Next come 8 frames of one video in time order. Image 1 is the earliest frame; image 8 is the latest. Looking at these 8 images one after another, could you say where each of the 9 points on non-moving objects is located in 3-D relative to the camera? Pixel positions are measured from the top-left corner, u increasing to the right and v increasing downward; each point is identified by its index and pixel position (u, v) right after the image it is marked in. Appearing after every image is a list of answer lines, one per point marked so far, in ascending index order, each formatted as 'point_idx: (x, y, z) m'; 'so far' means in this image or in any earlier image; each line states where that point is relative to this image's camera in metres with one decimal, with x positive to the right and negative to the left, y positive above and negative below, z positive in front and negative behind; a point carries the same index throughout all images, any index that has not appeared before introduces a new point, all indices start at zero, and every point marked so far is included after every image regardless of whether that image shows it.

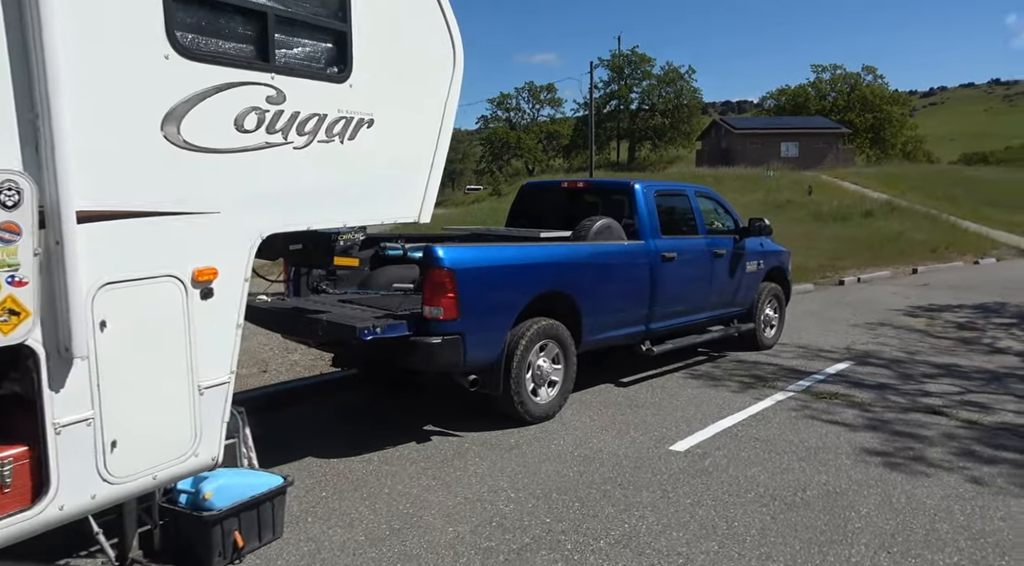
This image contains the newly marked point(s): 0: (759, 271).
0: (+2.7, +0.1, +8.0) m
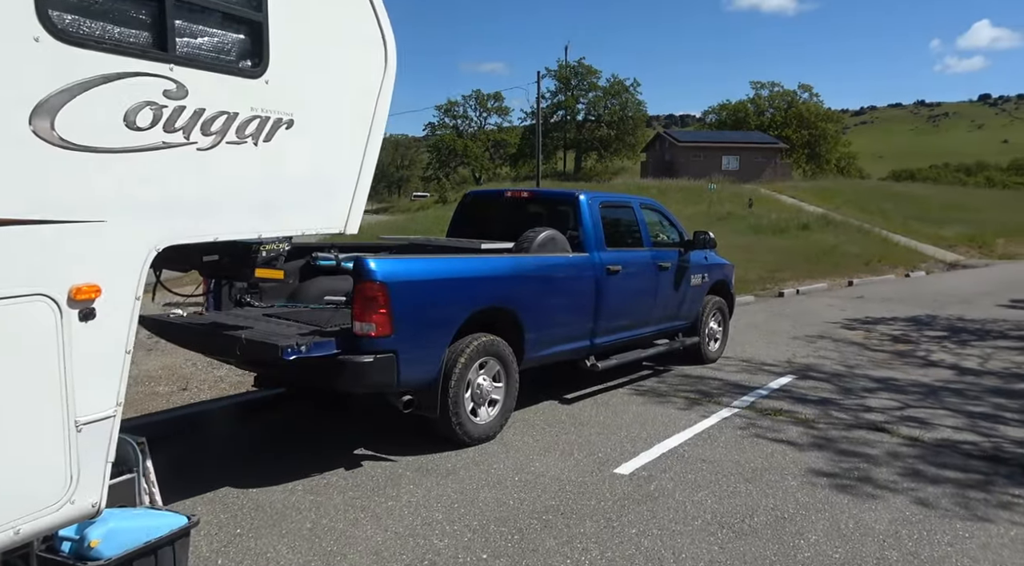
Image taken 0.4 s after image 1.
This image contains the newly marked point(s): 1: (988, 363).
0: (+2.0, 0.0, +7.9) m
1: (+6.0, -1.0, +9.3) m
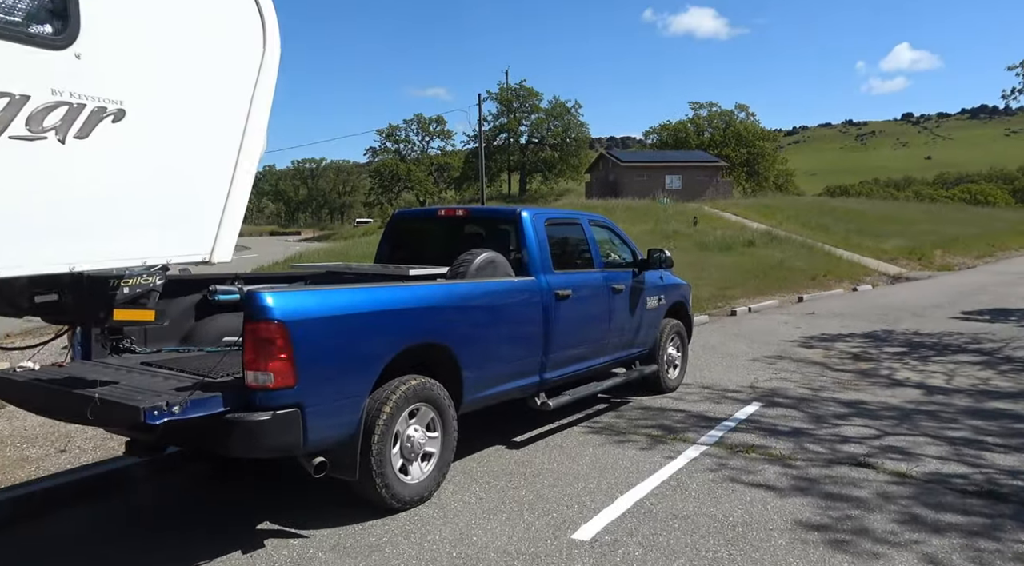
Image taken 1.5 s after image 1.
0: (+1.5, -0.2, +7.3) m
1: (+5.3, -1.2, +8.9) m
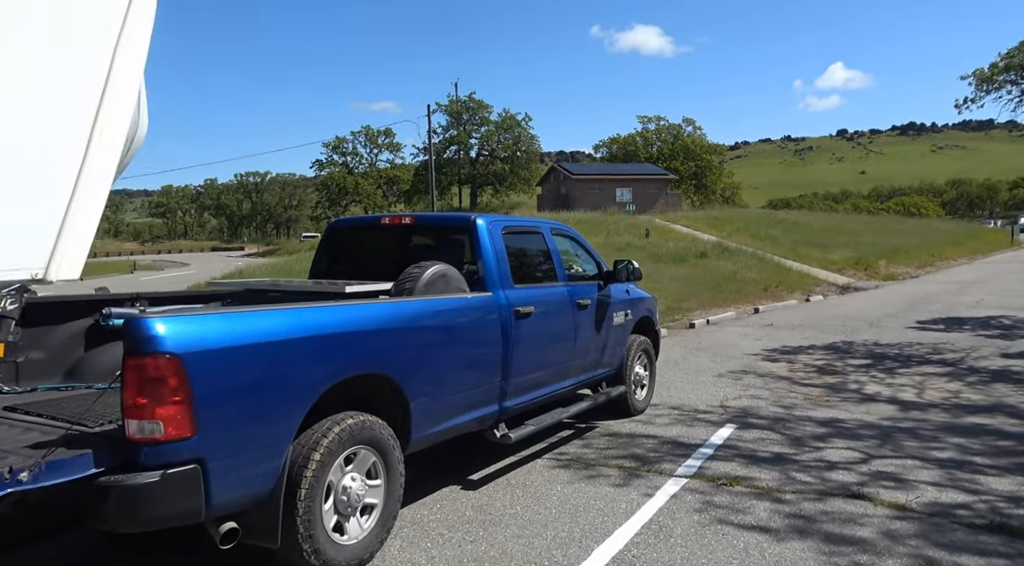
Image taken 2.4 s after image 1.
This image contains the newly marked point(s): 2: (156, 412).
0: (+1.0, -0.4, +6.7) m
1: (+4.8, -1.3, +8.6) m
2: (-1.3, -0.5, +2.7) m
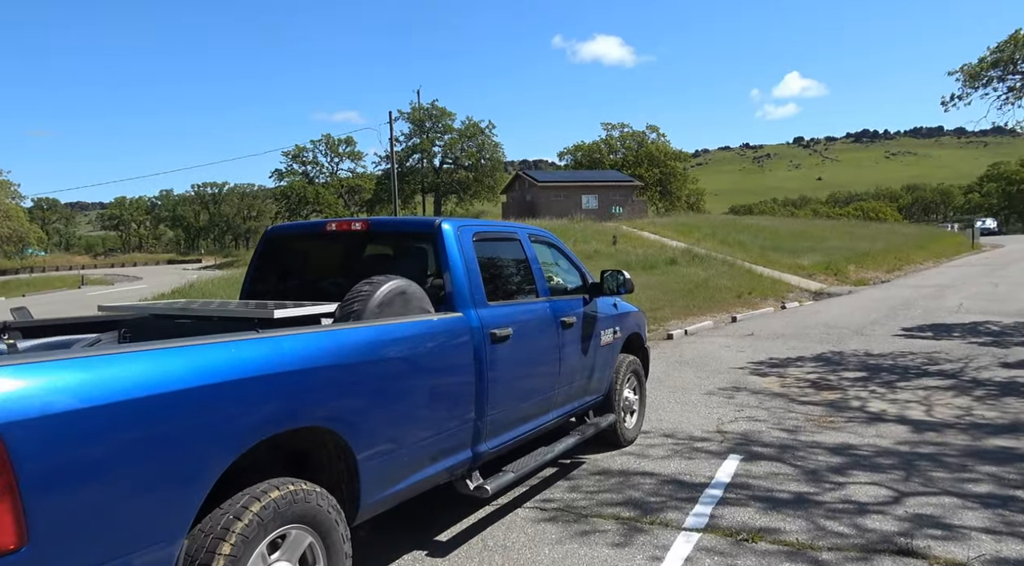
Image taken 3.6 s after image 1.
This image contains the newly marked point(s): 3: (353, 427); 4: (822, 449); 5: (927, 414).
0: (+0.8, -0.5, +5.9) m
1: (+4.5, -1.4, +7.9) m
2: (-1.3, -0.6, +1.8) m
3: (-0.7, -0.6, +3.1) m
4: (+2.7, -1.4, +6.3) m
5: (+4.4, -1.4, +7.8) m
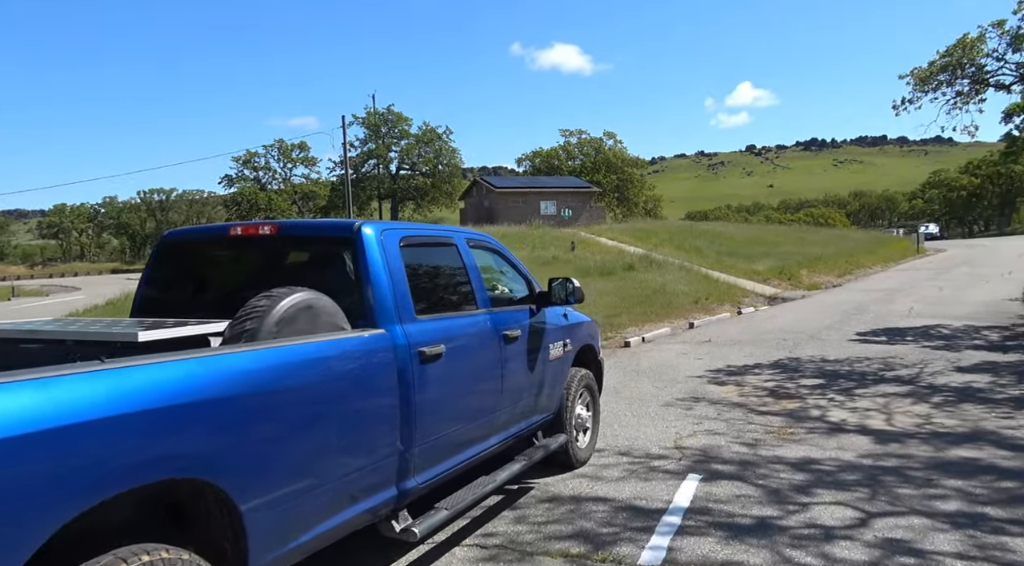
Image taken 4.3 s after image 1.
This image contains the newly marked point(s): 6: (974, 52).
0: (+0.4, -0.5, +5.5) m
1: (+4.0, -1.4, +7.7) m
2: (-1.5, -0.6, +1.3) m
3: (-1.0, -0.7, +2.6) m
4: (+2.2, -1.5, +6.0) m
5: (+3.8, -1.4, +7.6) m
6: (+7.0, +3.5, +11.2) m
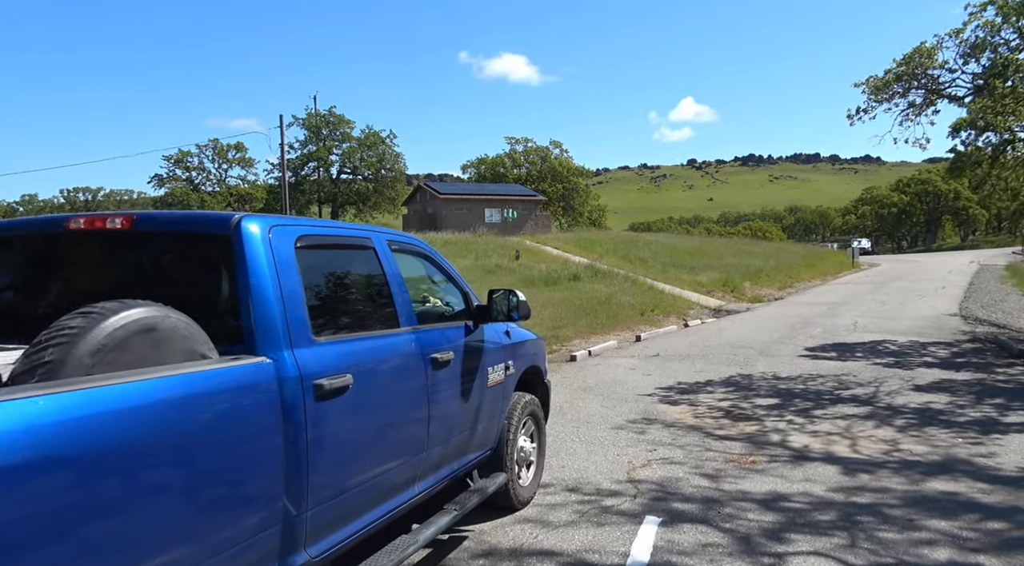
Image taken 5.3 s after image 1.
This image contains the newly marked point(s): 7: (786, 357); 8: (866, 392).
0: (0.0, -0.6, +4.7) m
1: (+3.4, -1.6, +7.1) m
2: (-1.6, -0.6, +0.3) m
3: (-1.2, -0.7, +1.7) m
4: (+1.7, -1.6, +5.4) m
5: (+3.2, -1.6, +7.0) m
6: (+6.2, +3.3, +11.0) m
7: (+4.8, -1.3, +13.0) m
8: (+4.7, -1.4, +9.8) m
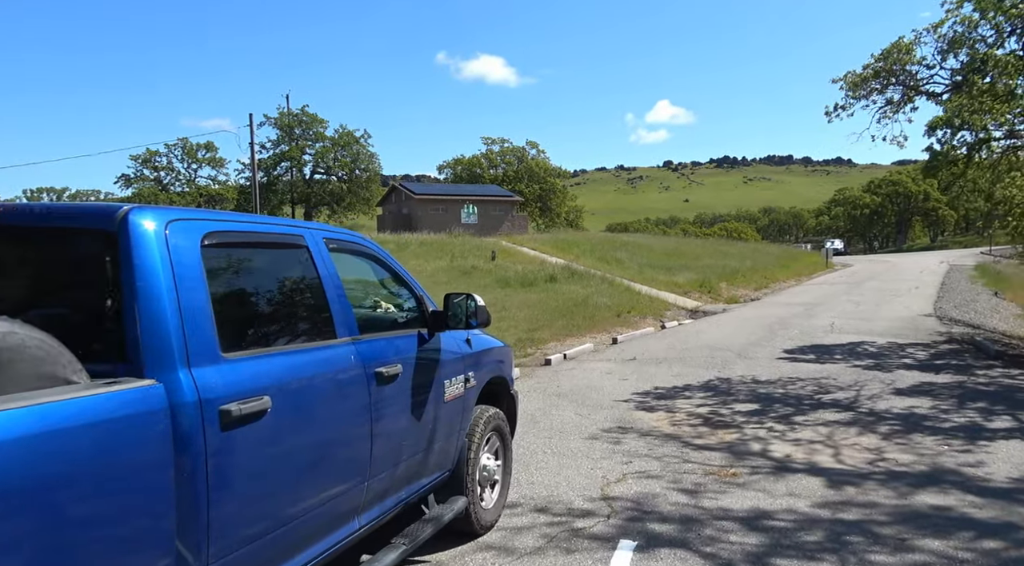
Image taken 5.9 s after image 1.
0: (-0.3, -0.6, +4.3) m
1: (+3.1, -1.6, +6.8) m
2: (-1.7, -0.6, -0.1) m
3: (-1.3, -0.7, +1.3) m
4: (+1.5, -1.6, +5.0) m
5: (+2.9, -1.6, +6.7) m
6: (+5.8, +3.3, +10.8) m
7: (+4.4, -1.3, +12.7) m
8: (+4.3, -1.5, +9.5) m
